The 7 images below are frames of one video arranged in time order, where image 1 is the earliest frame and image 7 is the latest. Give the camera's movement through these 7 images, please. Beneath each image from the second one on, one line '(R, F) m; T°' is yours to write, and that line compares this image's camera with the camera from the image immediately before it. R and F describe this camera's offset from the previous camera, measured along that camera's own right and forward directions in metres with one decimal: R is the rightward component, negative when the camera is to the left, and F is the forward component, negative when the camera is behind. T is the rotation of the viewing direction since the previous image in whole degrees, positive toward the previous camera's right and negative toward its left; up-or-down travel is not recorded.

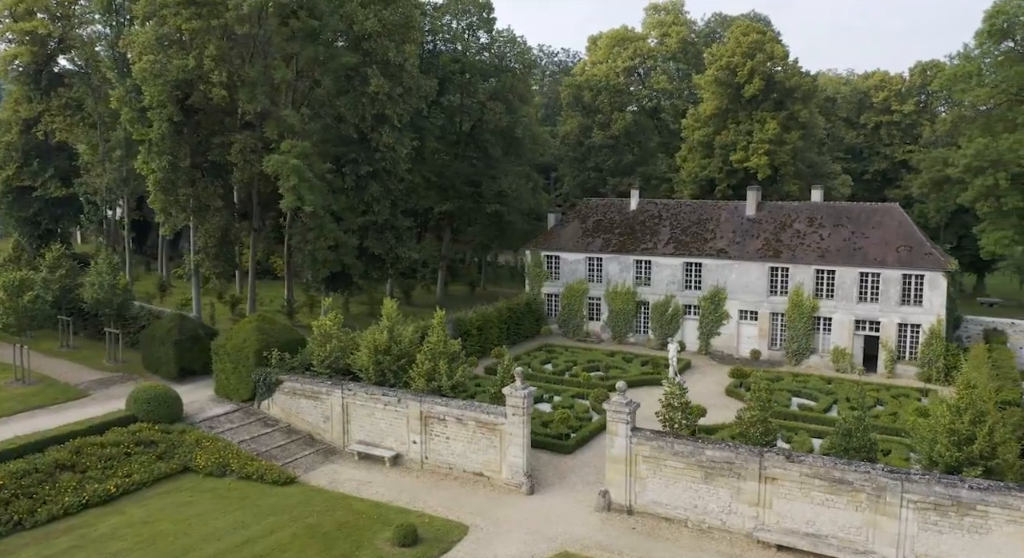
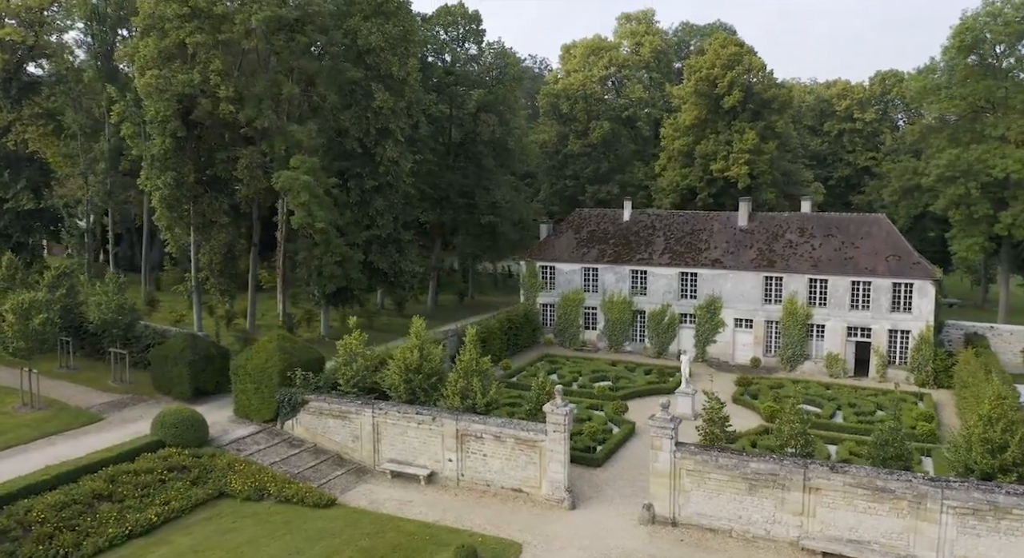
(-2.7, -0.3) m; +4°
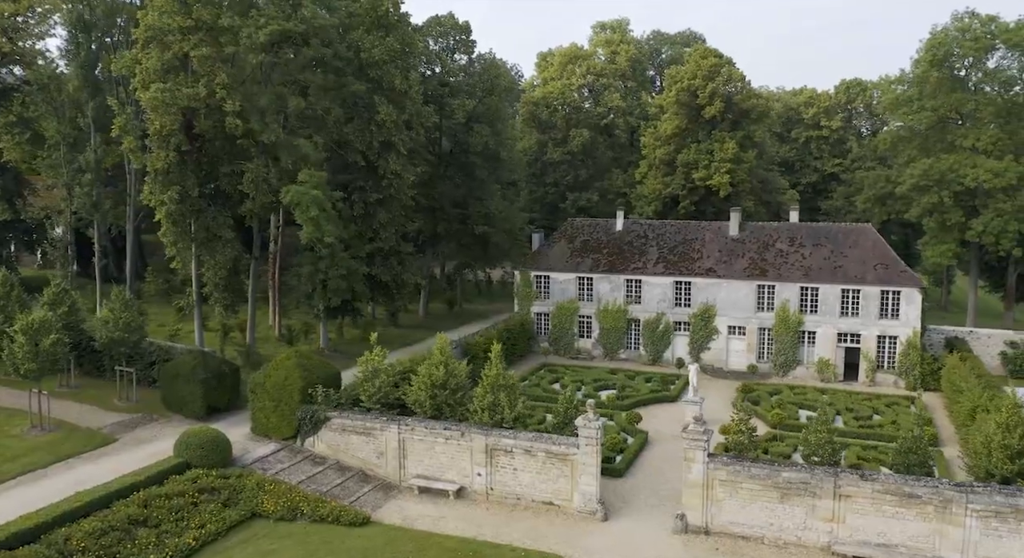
(-2.4, -0.3) m; +4°
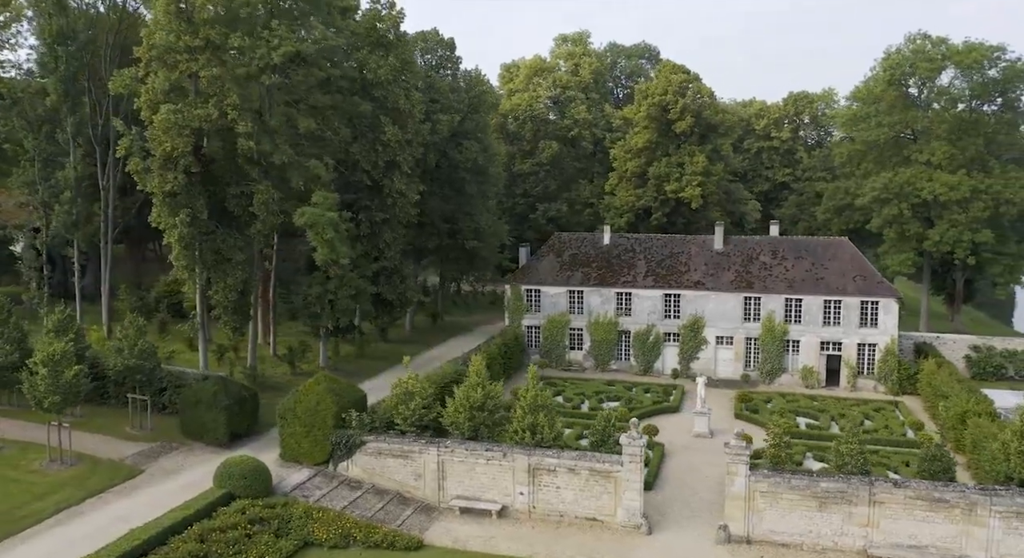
(-3.6, -0.5) m; +6°
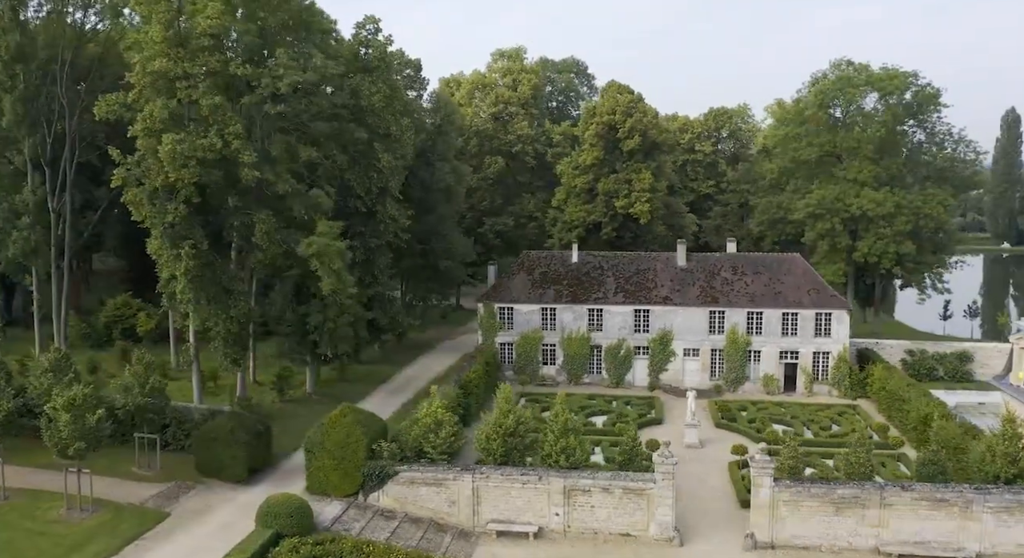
(-4.7, -0.6) m; +8°
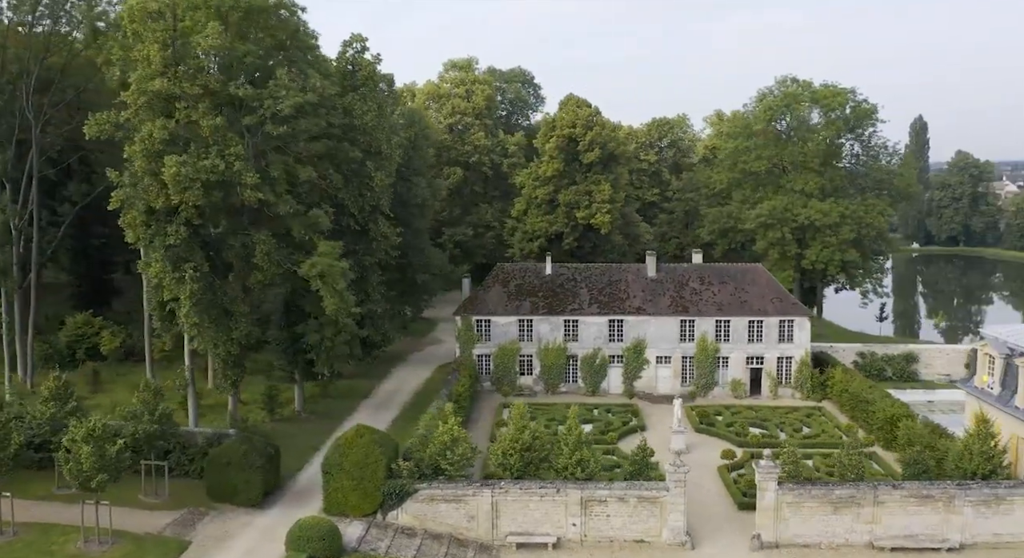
(-3.4, -0.7) m; +6°
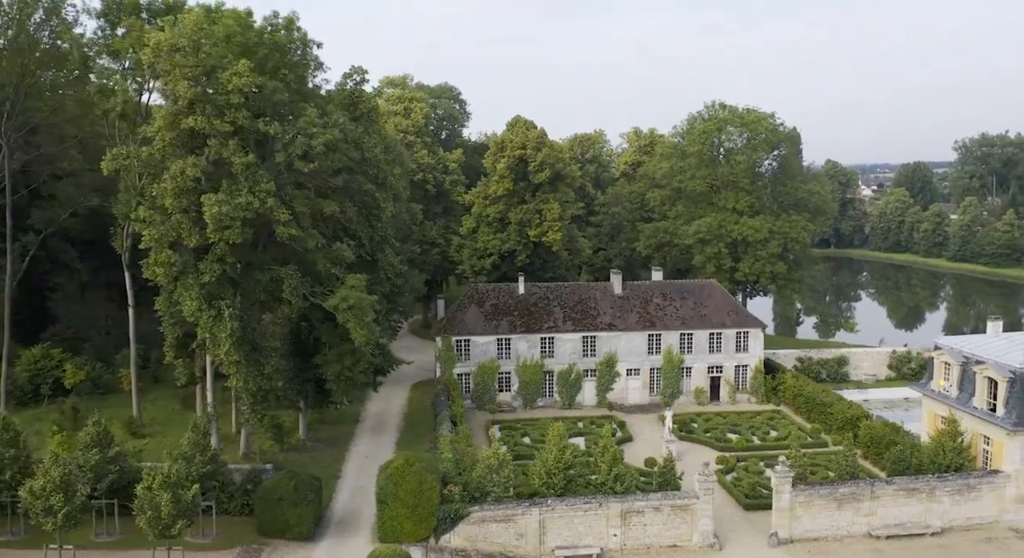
(-6.2, -1.2) m; +9°
